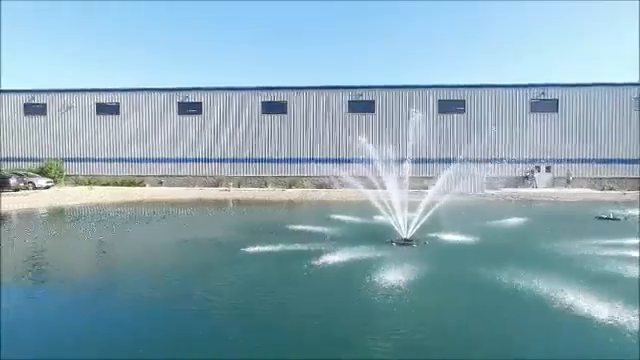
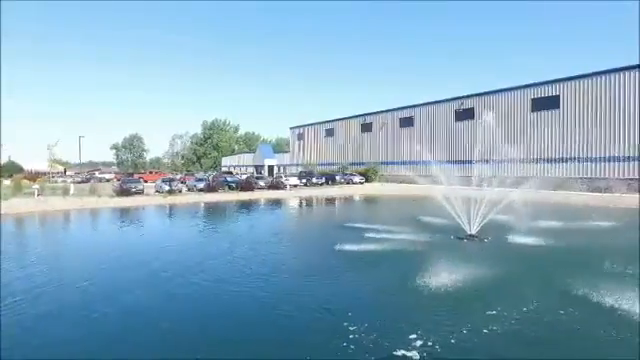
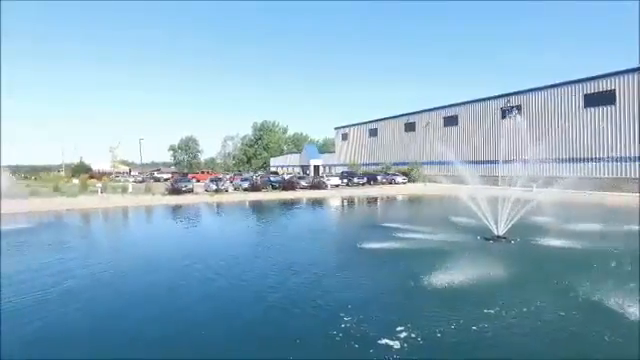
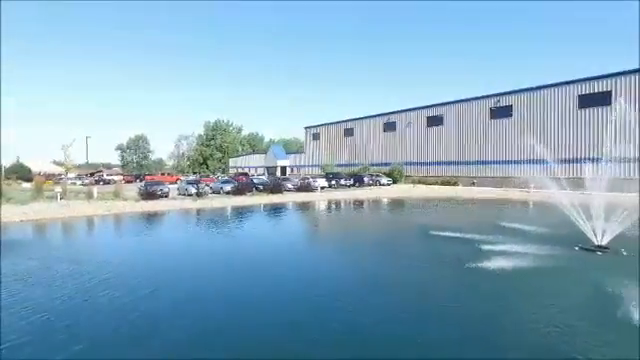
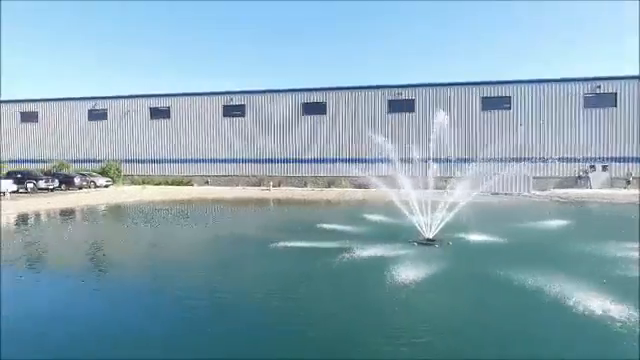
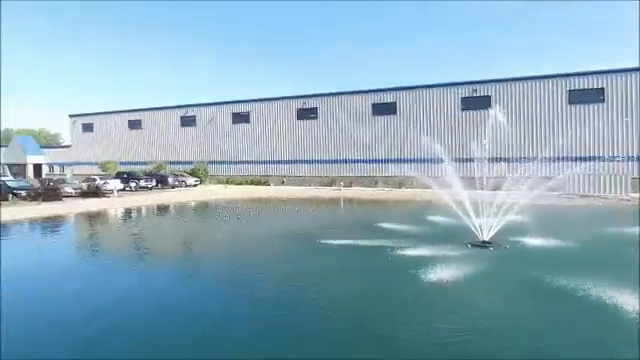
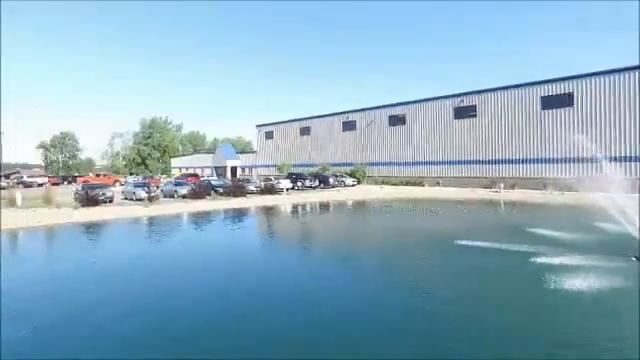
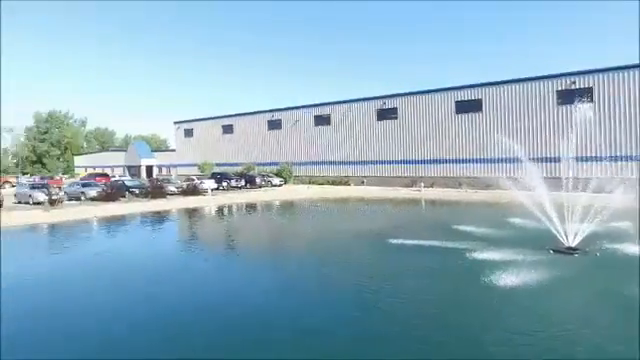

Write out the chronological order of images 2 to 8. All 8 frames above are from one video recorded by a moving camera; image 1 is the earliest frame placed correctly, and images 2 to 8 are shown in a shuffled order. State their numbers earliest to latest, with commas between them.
5, 6, 8, 7, 4, 2, 3
